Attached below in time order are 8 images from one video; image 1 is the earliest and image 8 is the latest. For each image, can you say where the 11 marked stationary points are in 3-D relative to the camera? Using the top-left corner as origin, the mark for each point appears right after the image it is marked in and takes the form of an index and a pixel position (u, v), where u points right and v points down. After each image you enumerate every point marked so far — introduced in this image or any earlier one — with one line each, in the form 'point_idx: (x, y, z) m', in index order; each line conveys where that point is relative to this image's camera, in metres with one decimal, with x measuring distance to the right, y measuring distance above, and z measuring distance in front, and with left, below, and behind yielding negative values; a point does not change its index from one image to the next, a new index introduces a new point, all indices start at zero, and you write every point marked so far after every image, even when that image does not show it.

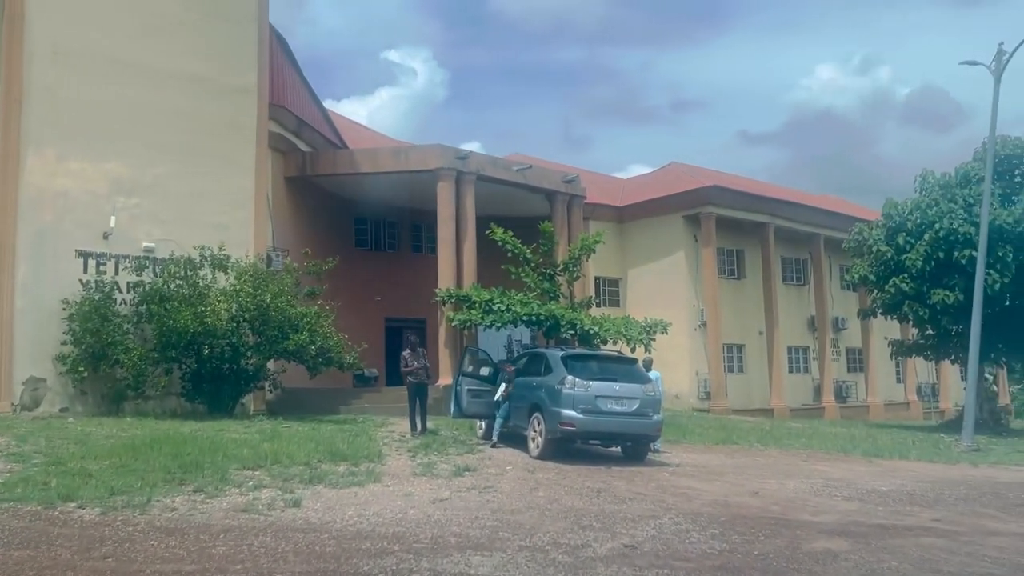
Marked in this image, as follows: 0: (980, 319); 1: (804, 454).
0: (+9.6, -0.6, +17.2) m
1: (+5.3, -3.0, +15.3) m
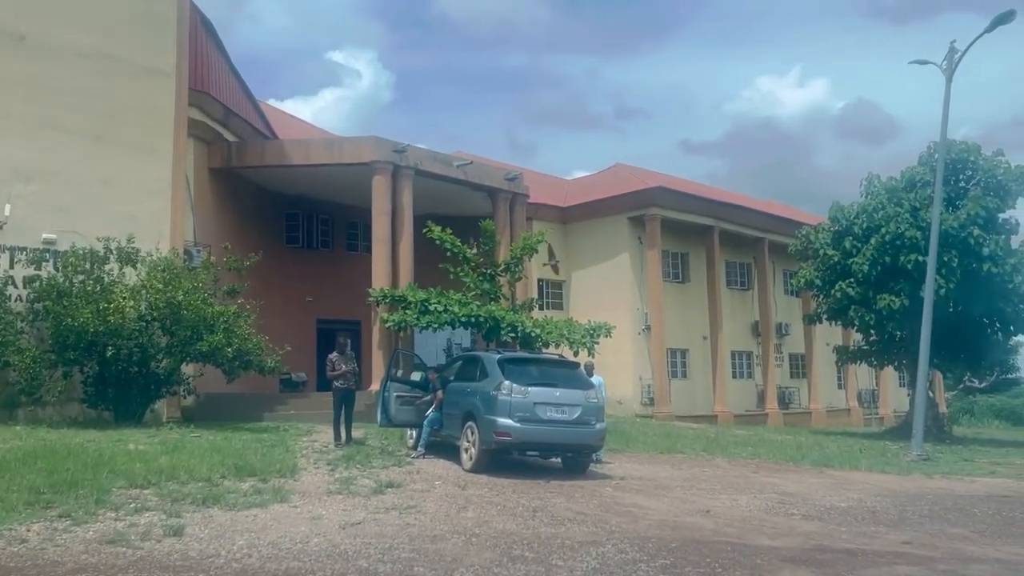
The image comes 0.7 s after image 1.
0: (+8.4, -0.7, +16.8) m
1: (+4.1, -3.1, +14.6) m
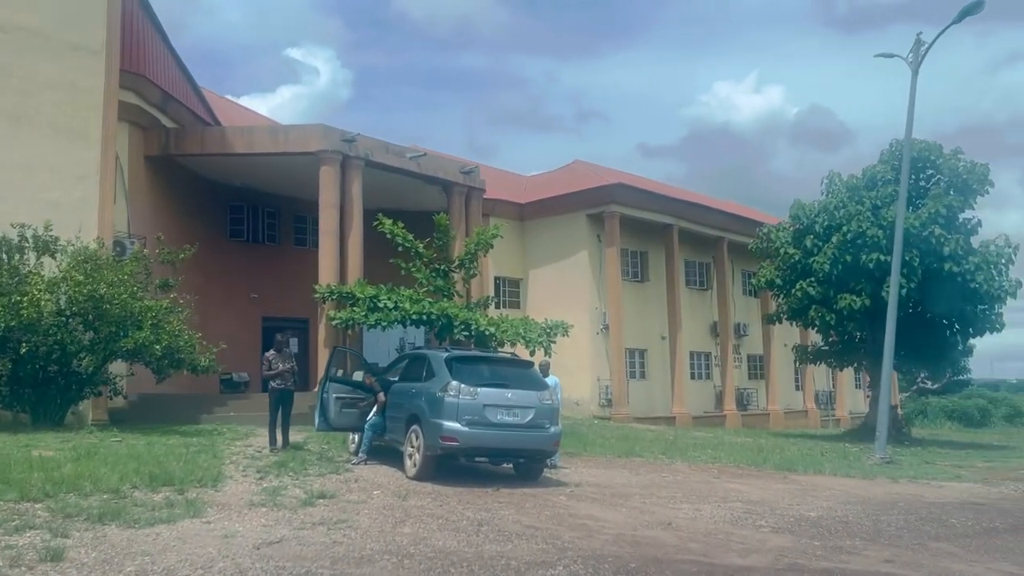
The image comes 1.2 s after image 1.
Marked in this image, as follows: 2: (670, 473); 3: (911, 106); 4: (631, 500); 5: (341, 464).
0: (+7.4, -0.7, +16.4) m
1: (+3.3, -3.0, +13.9) m
2: (+2.4, -2.8, +12.9) m
3: (+7.9, +3.6, +16.7) m
4: (+1.3, -2.4, +9.4) m
5: (-2.3, -2.4, +11.5) m
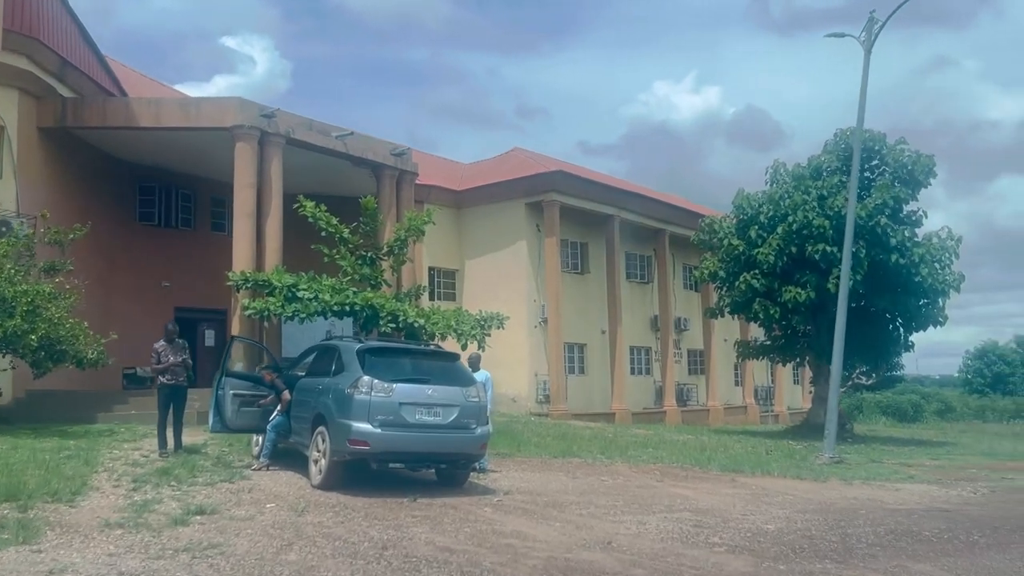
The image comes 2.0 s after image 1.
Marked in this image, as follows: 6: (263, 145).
0: (+6.2, -0.5, +15.6) m
1: (+2.2, -2.8, +12.9) m
2: (+1.4, -2.6, +11.8) m
3: (+6.6, +3.8, +16.0) m
4: (+0.5, -2.2, +8.3) m
5: (-3.3, -2.2, +10.1) m
6: (-5.7, +3.3, +19.3) m
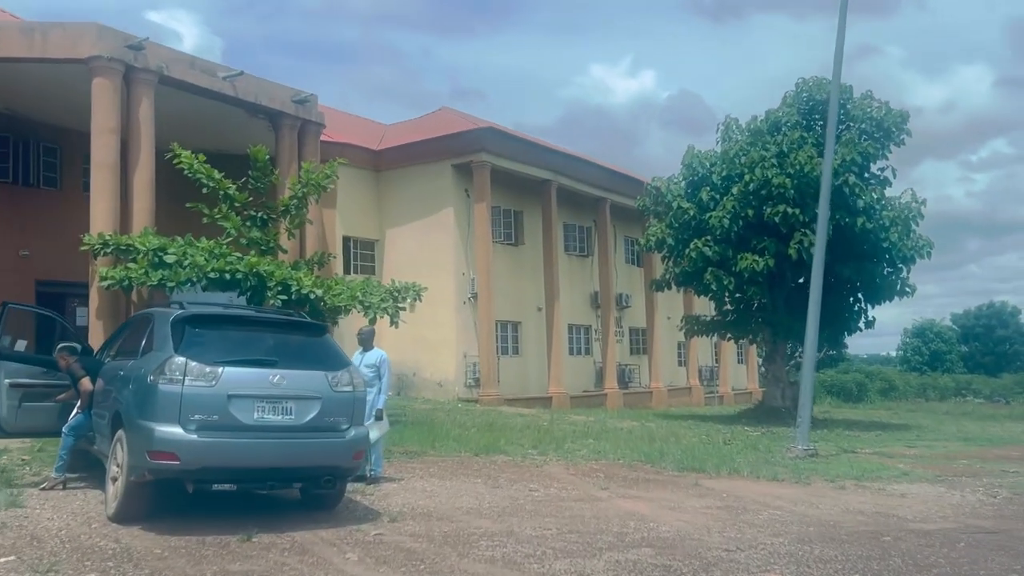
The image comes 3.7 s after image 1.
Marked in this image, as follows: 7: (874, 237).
0: (+4.8, +0.1, +13.3) m
1: (+1.1, -2.3, +10.4) m
2: (+0.3, -2.1, +9.2) m
3: (+5.3, +4.4, +13.6) m
4: (-0.3, -1.8, +5.6) m
5: (-4.2, -1.7, +7.1) m
6: (-7.3, +3.9, +16.1) m
7: (+8.0, +1.1, +18.5) m
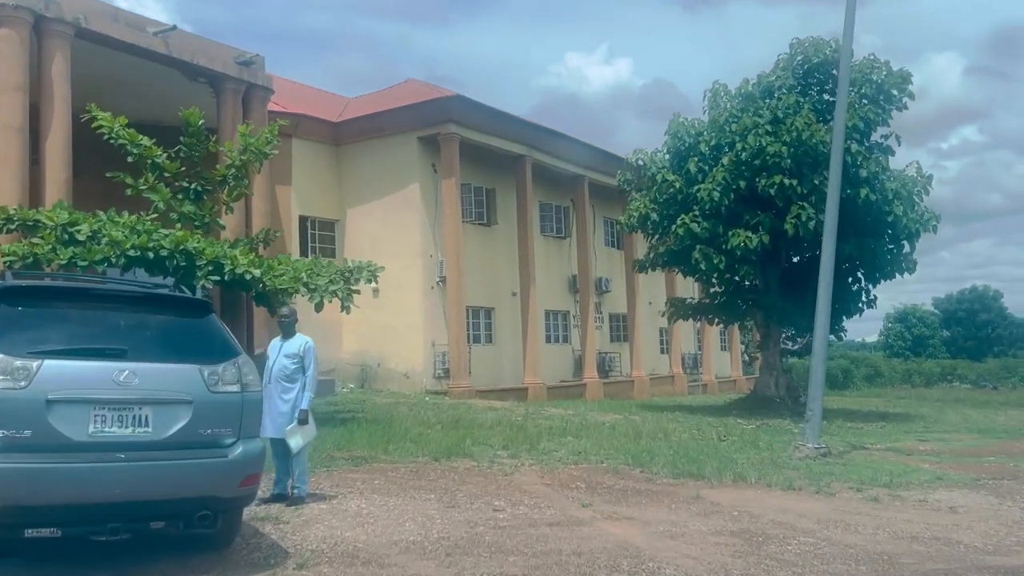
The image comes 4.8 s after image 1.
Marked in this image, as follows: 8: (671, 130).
0: (+4.3, +0.4, +11.6) m
1: (+0.7, -2.0, +8.6) m
2: (0.0, -1.9, +7.4) m
3: (+4.7, +4.7, +11.9) m
4: (-0.5, -1.5, +3.8) m
5: (-4.5, -1.5, +5.3) m
6: (-7.9, +4.2, +14.0) m
7: (+7.3, +1.6, +16.9) m
8: (+3.5, +3.5, +18.6) m
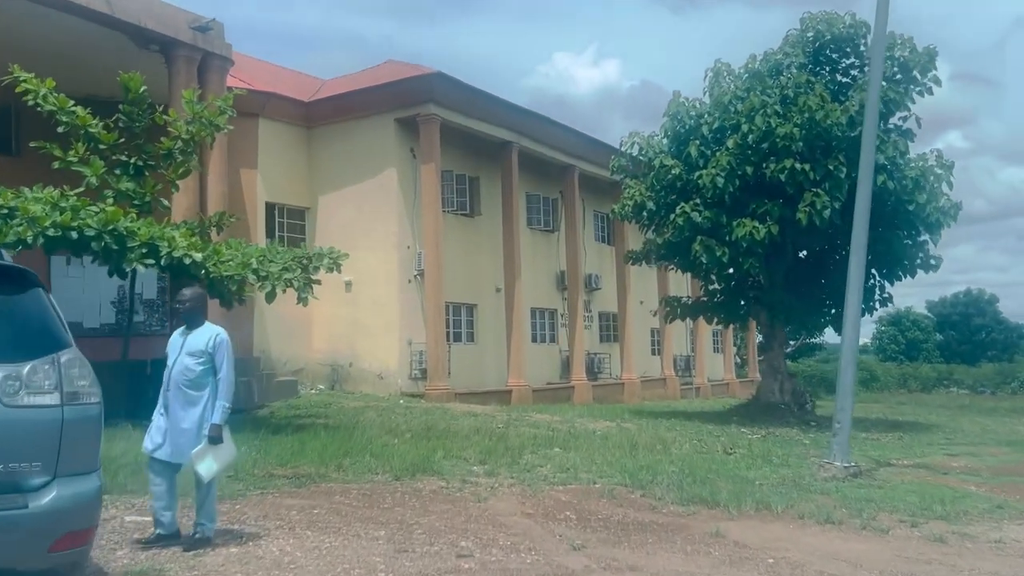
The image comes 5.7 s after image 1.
0: (+4.1, +0.5, +10.1) m
1: (+0.5, -1.9, +7.0) m
2: (-0.2, -1.7, +5.8) m
3: (+4.5, +4.8, +10.3) m
4: (-0.7, -1.4, +2.2) m
5: (-4.6, -1.3, +3.6) m
6: (-8.1, +4.4, +12.3) m
7: (+7.0, +1.6, +15.4) m
8: (+3.2, +3.6, +17.0) m
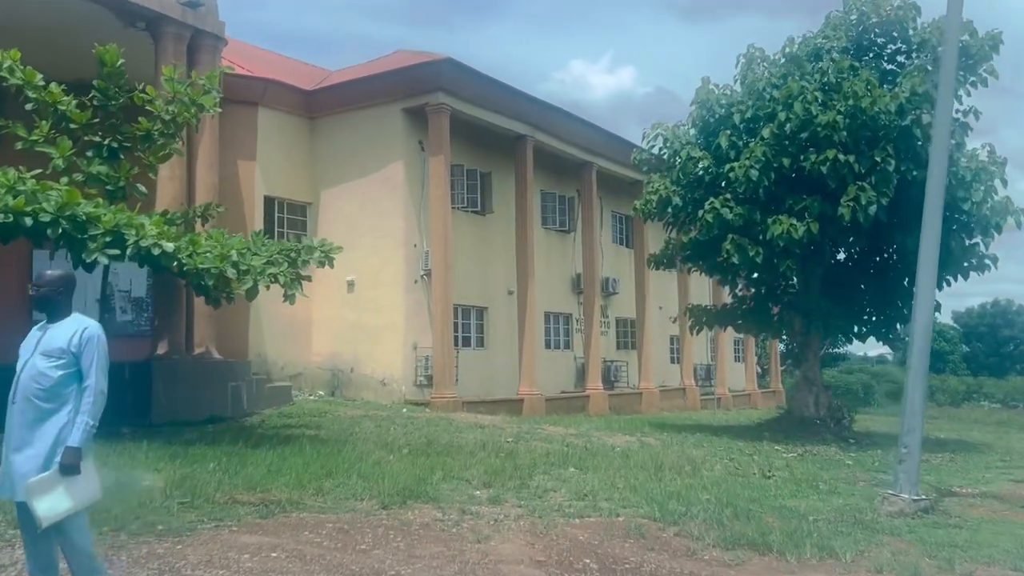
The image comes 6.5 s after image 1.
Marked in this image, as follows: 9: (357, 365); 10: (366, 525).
0: (+4.2, +0.5, +8.7) m
1: (+0.5, -1.8, +5.7) m
2: (-0.2, -1.7, +4.5) m
3: (+4.7, +4.8, +9.0) m
4: (-0.7, -1.3, +0.9) m
5: (-4.7, -1.2, +2.3) m
6: (-7.9, +4.5, +11.1) m
7: (+7.3, +1.5, +14.0) m
8: (+3.5, +3.5, +15.7) m
9: (-3.6, -1.8, +19.4) m
10: (-1.1, -1.8, +6.6) m
